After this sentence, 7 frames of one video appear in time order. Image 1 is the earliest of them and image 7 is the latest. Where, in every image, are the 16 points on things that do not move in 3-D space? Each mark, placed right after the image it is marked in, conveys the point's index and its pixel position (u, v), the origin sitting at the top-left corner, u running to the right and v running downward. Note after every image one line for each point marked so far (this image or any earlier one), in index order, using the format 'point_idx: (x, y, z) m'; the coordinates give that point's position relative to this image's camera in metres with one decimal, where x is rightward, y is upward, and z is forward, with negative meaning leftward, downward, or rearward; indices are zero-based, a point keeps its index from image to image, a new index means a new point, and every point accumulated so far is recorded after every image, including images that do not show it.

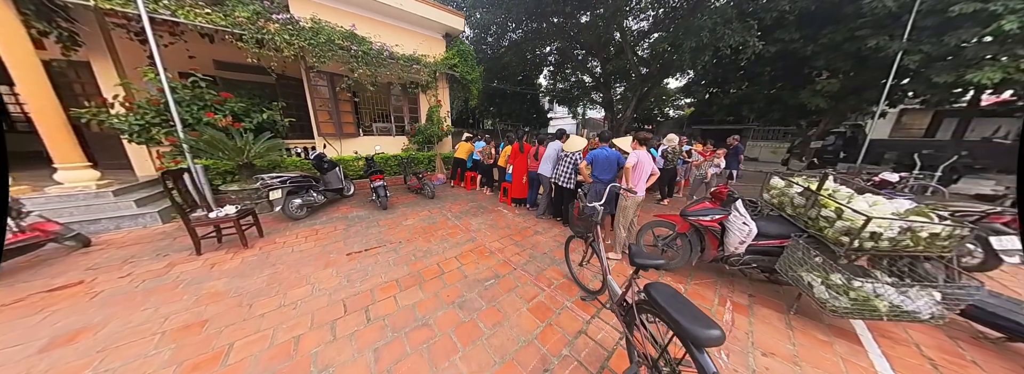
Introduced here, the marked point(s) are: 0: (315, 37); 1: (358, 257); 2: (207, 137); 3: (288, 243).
0: (-4.2, +3.2, +4.8) m
1: (-1.9, -0.9, +2.7) m
2: (-4.9, +0.8, +3.6) m
3: (-3.1, -0.8, +3.1) m
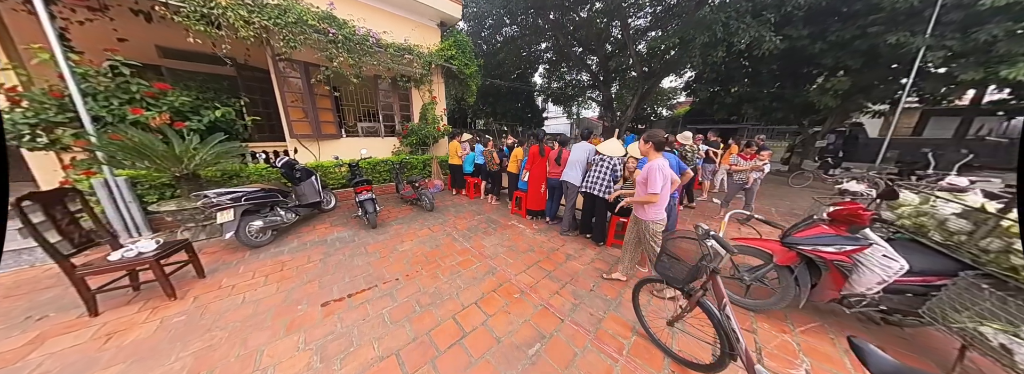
0: (-4.0, +3.0, +3.9) m
1: (-1.5, -1.1, +1.9) m
2: (-4.6, +0.5, +2.7) m
3: (-2.7, -1.0, +2.2) m
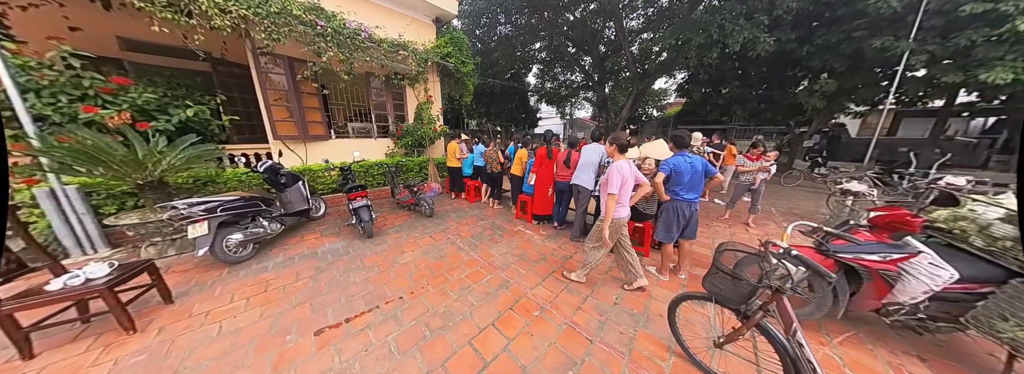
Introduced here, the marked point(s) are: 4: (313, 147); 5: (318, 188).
0: (-3.9, +2.9, +3.5) m
1: (-1.3, -1.1, +1.7) m
2: (-4.5, +0.4, +2.3) m
3: (-2.5, -1.1, +1.9) m
4: (-4.3, +0.9, +4.9) m
5: (-3.7, 0.0, +4.3) m
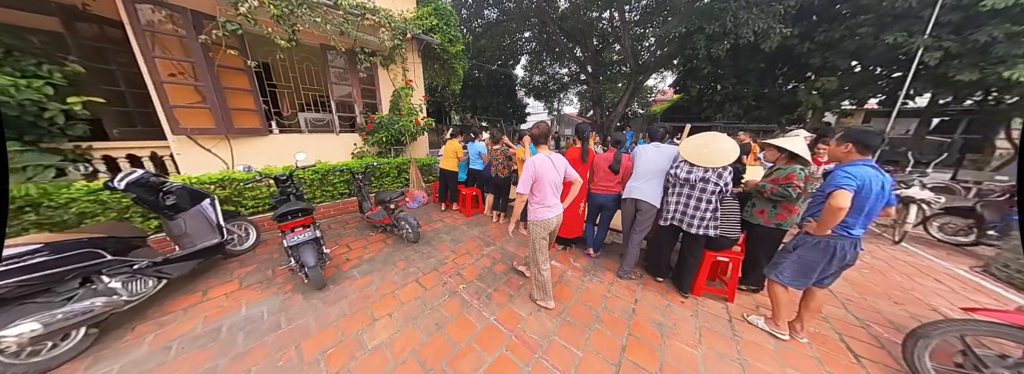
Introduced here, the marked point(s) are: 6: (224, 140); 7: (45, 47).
0: (-3.7, +2.6, +2.1) m
1: (-0.9, -1.4, +0.6) m
2: (-4.1, +0.2, +0.9) m
3: (-2.1, -1.3, +0.7) m
4: (-4.2, +0.7, +3.5) m
5: (-3.5, -0.2, +3.0) m
6: (-4.3, +0.7, +3.4) m
7: (-5.7, +1.7, +2.8) m
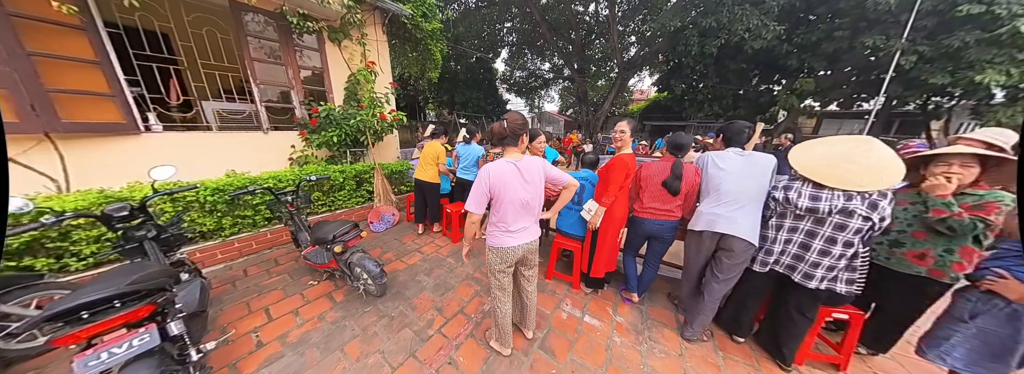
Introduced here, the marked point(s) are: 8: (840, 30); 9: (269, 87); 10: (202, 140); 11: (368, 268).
0: (-3.5, +2.3, +0.9) m
1: (-0.5, -1.6, -0.4) m
2: (-3.8, -0.1, -0.4) m
3: (-1.8, -1.6, -0.4) m
4: (-4.1, +0.4, +2.2) m
5: (-3.4, -0.5, +1.7) m
6: (-4.2, +0.4, +2.1) m
7: (-5.6, +1.4, +1.3) m
8: (+9.5, +4.6, +6.5) m
9: (-3.4, +1.4, +3.2) m
10: (-3.8, +0.6, +2.8) m
11: (-1.2, -0.7, +1.9) m
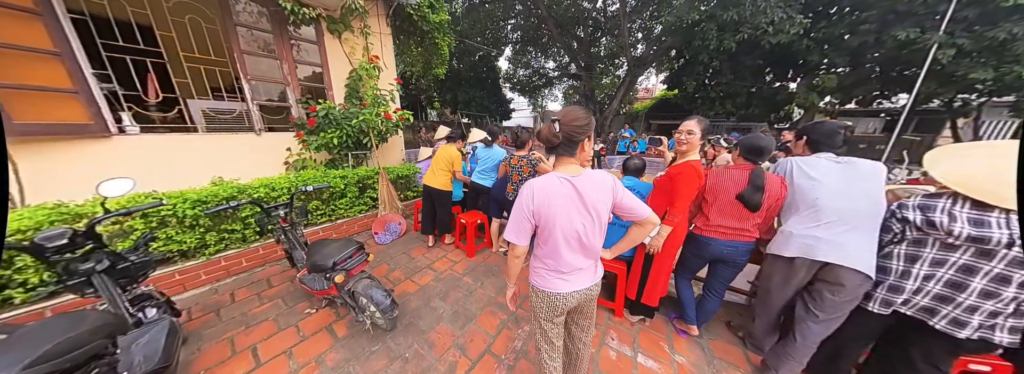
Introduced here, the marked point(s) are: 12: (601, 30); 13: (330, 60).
0: (-3.3, +2.2, +0.6) m
1: (-0.3, -1.7, -0.7) m
2: (-3.6, -0.2, -0.7) m
3: (-1.5, -1.7, -0.7) m
4: (-3.9, +0.3, +1.9) m
5: (-3.1, -0.6, +1.4) m
6: (-4.0, +0.3, +1.7) m
7: (-5.4, +1.3, +1.0) m
8: (+9.8, +4.5, +6.1) m
9: (-3.2, +1.3, +2.9) m
10: (-3.5, +0.5, +2.4) m
11: (-0.9, -0.8, +1.6) m
12: (+4.1, +7.2, +10.3) m
13: (-2.6, +1.8, +3.2) m
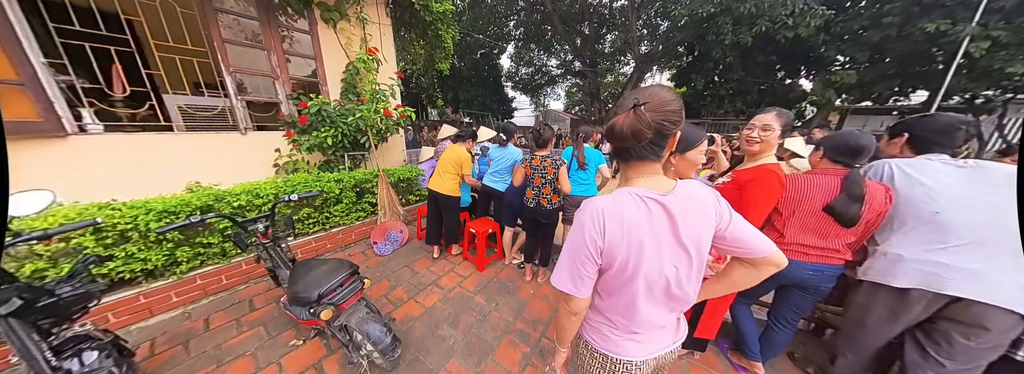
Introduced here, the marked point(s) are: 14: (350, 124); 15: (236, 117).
0: (-3.1, +2.2, +0.3) m
1: (-0.1, -1.8, -1.0) m
2: (-3.4, -0.3, -1.0) m
3: (-1.4, -1.8, -1.0) m
4: (-3.7, +0.2, +1.6) m
5: (-3.0, -0.7, +1.1) m
6: (-3.8, +0.3, +1.5) m
7: (-5.2, +1.2, +0.7) m
8: (+9.9, +4.5, +5.8) m
9: (-3.0, +1.3, +2.6) m
10: (-3.4, +0.4, +2.2) m
11: (-0.8, -0.8, +1.3) m
12: (+4.2, +7.2, +10.0) m
13: (-2.4, +1.7, +2.9) m
14: (-2.0, +0.8, +2.7) m
15: (-3.1, +0.8, +2.5) m
